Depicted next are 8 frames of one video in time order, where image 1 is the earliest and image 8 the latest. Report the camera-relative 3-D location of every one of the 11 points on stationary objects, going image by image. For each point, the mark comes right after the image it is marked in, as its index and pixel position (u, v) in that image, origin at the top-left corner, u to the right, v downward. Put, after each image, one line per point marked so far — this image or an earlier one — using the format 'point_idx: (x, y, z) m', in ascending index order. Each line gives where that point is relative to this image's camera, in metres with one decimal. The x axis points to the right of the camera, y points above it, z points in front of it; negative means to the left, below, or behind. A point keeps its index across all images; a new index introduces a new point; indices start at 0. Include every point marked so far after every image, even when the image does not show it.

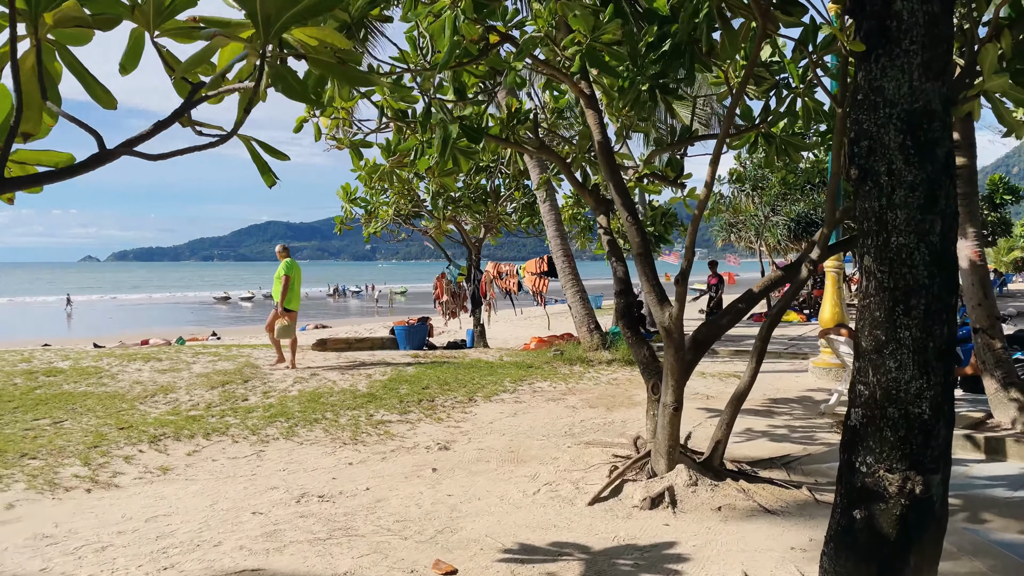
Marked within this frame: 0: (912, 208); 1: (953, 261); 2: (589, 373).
0: (+1.5, +0.3, +2.8) m
1: (+1.7, +0.1, +2.8) m
2: (+1.0, -1.1, +9.7) m
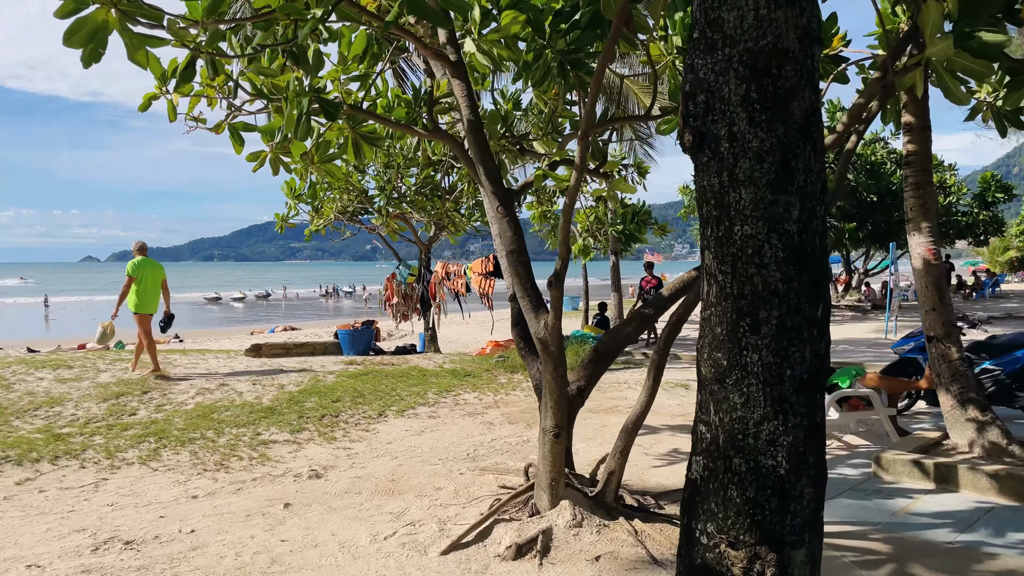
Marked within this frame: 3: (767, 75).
0: (+0.7, +0.3, +2.0) m
1: (+0.9, +0.1, +2.0) m
2: (+0.1, -1.1, +8.9) m
3: (+0.7, +0.6, +2.0) m
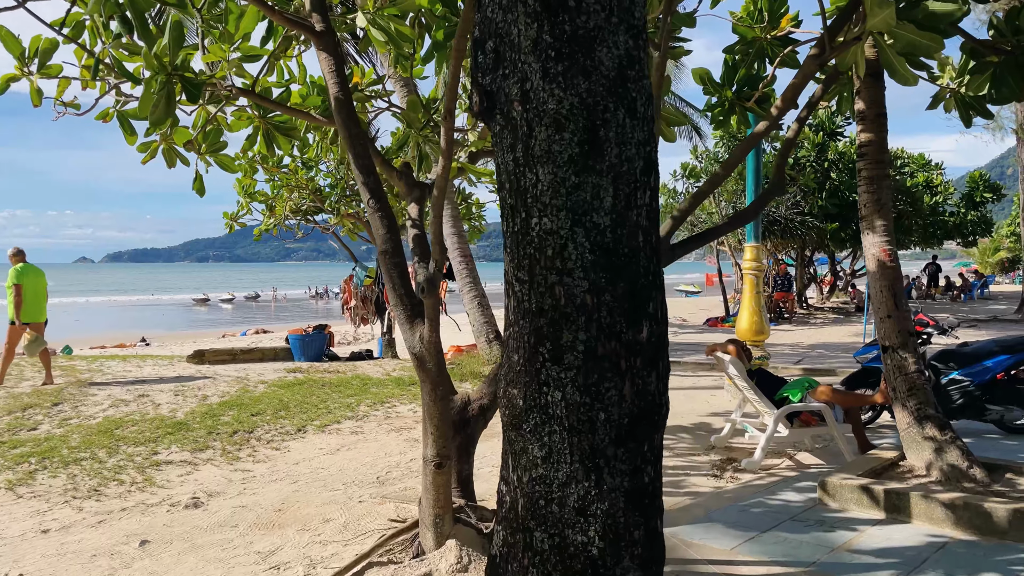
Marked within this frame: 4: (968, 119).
0: (+0.1, +0.3, +1.5) m
1: (+0.3, +0.1, +1.5) m
2: (-0.5, -1.2, +8.4) m
3: (+0.1, +0.5, +1.4) m
4: (+3.5, +1.3, +5.6) m
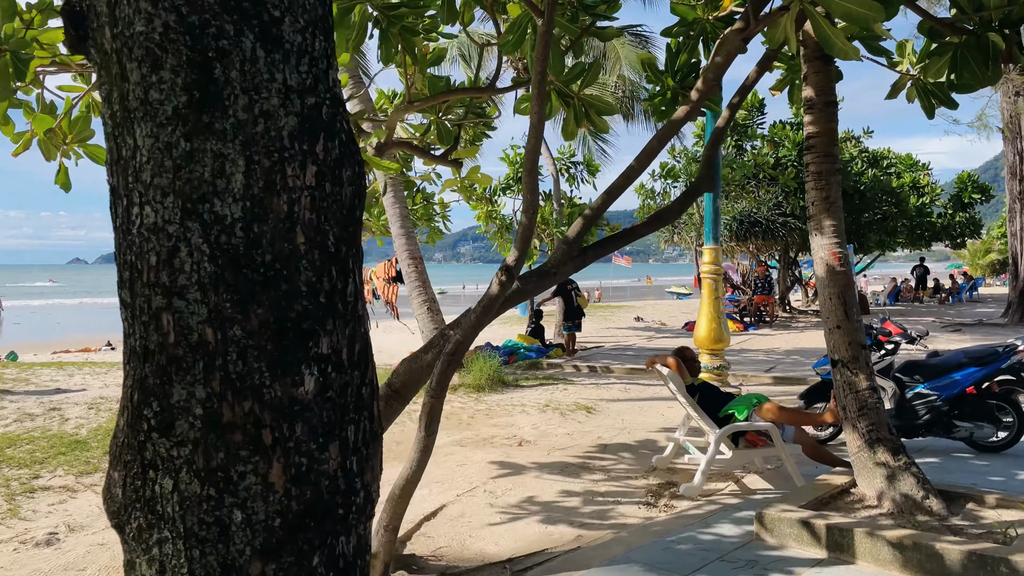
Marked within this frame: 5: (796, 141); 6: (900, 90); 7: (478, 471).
0: (-0.5, +0.2, +0.9) m
1: (-0.3, 0.0, +1.0) m
2: (-1.1, -1.2, +7.8) m
3: (-0.4, +0.5, +0.9) m
4: (+2.9, +1.2, +5.1) m
5: (+7.4, +3.8, +19.1) m
6: (+2.7, +1.4, +5.1) m
7: (-0.3, -1.3, +5.3) m
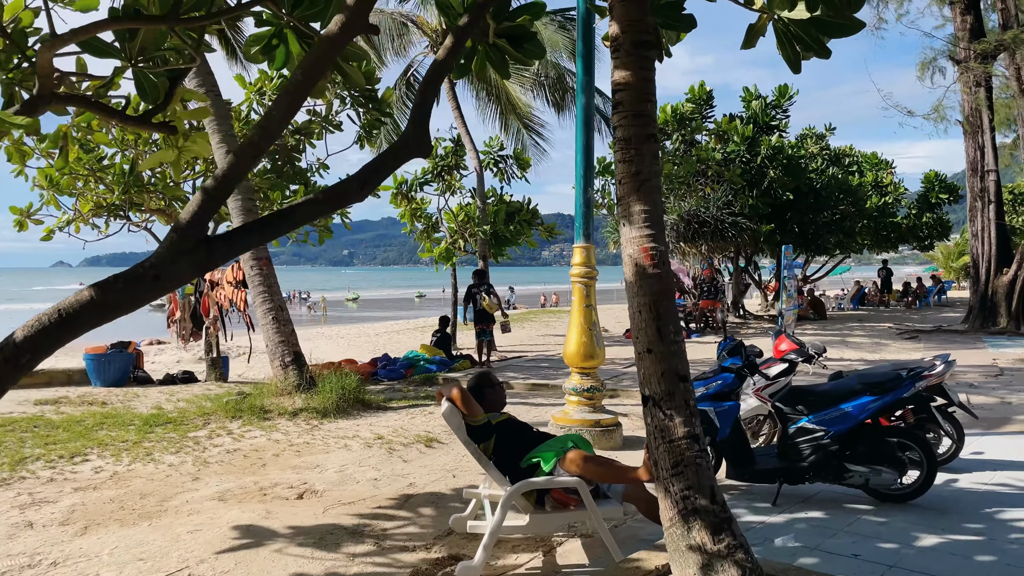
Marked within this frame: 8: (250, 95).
0: (-1.8, +0.2, -0.4) m
1: (-1.6, 0.0, -0.3) m
2: (-2.5, -1.3, +6.5) m
3: (-1.8, +0.5, -0.4) m
4: (+1.5, +1.2, +3.8) m
5: (+5.7, +3.7, +17.9) m
6: (+1.3, +1.3, +3.9) m
7: (-1.7, -1.4, +4.0) m
8: (-3.8, +2.8, +10.7) m
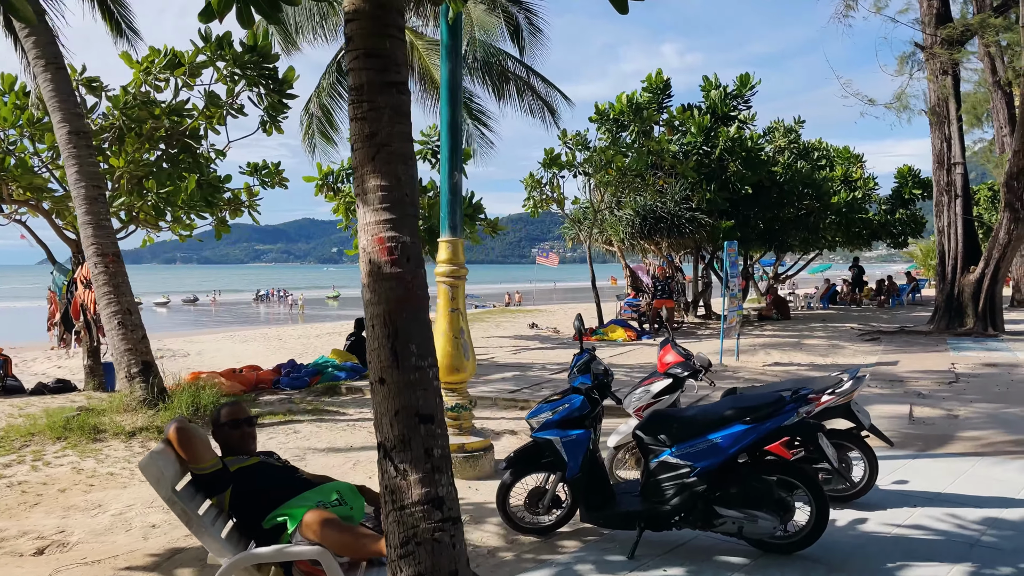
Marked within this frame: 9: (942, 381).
0: (-2.8, +0.2, -1.3) m
1: (-2.6, 0.0, -1.3) m
2: (-3.6, -1.3, +5.6) m
3: (-2.8, +0.5, -1.3) m
4: (+0.5, +1.2, +2.9) m
5: (+4.4, +3.8, +17.1) m
6: (+0.2, +1.3, +3.0) m
7: (-2.7, -1.4, +3.1) m
8: (-5.0, +2.8, +9.7) m
9: (+5.7, -1.2, +9.6) m
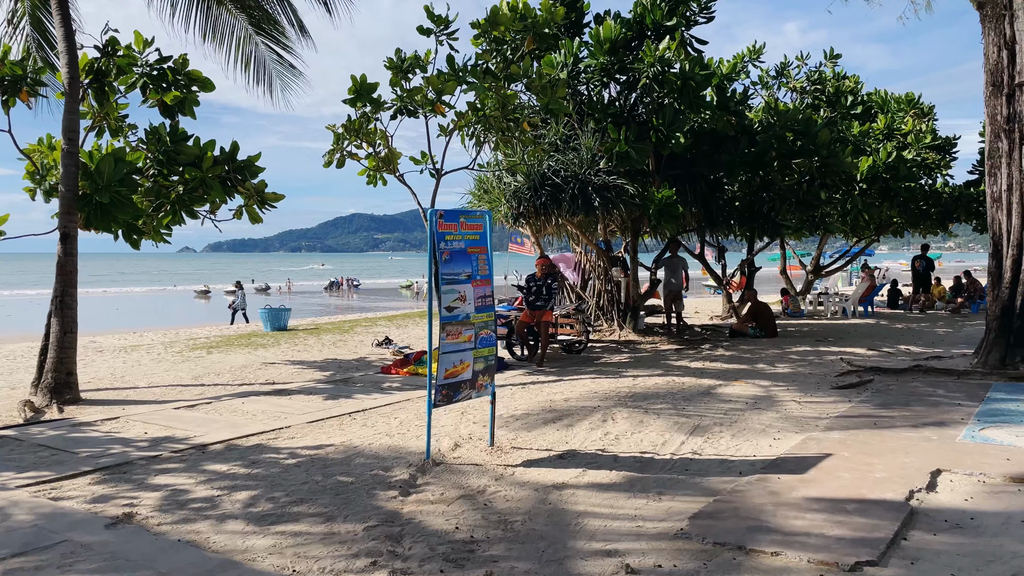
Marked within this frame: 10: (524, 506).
0: (-8.1, -0.1, -5.8) m
1: (-8.0, -0.3, -5.8) m
2: (-8.0, -1.4, +1.1) m
3: (-8.1, +0.2, -5.9) m
4: (-4.3, +1.0, -2.1) m
5: (+1.6, +3.7, +11.3) m
6: (-4.5, +1.1, -2.1) m
7: (-7.5, -1.6, -1.5) m
8: (-8.8, +2.8, +5.4) m
9: (+1.7, -1.4, +3.8) m
10: (+0.1, -1.3, +4.5) m
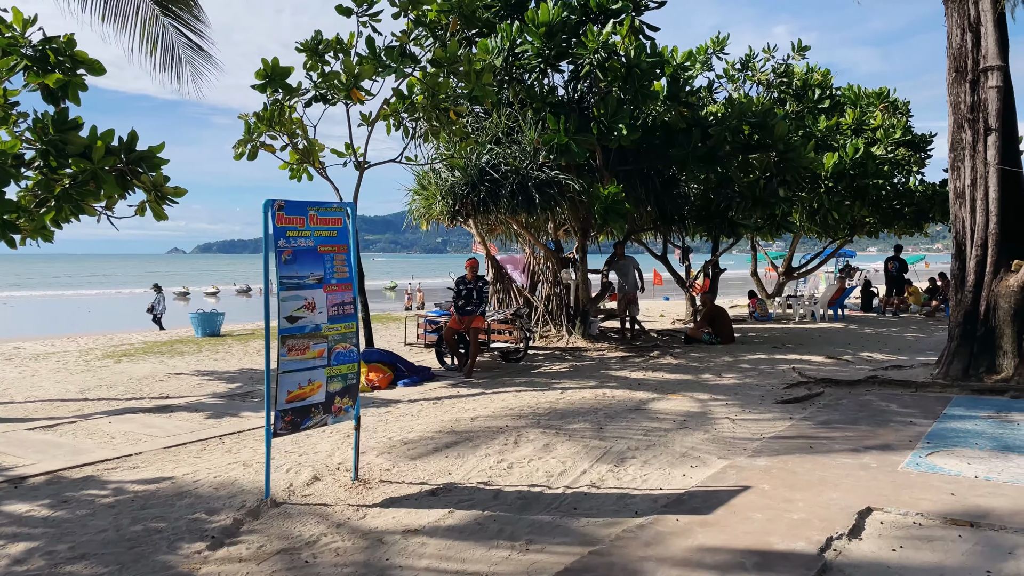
0: (-8.9, -0.1, -6.8) m
1: (-8.7, -0.3, -6.7) m
2: (-8.8, -1.5, +0.2) m
3: (-8.9, +0.2, -6.8) m
4: (-5.1, +1.0, -3.0) m
5: (+0.7, +3.7, +10.5) m
6: (-5.3, +1.1, -2.9) m
7: (-8.3, -1.6, -2.4) m
8: (-9.6, +2.7, +4.4) m
9: (+0.9, -1.4, +3.0) m
10: (-0.8, -1.4, +3.7) m
